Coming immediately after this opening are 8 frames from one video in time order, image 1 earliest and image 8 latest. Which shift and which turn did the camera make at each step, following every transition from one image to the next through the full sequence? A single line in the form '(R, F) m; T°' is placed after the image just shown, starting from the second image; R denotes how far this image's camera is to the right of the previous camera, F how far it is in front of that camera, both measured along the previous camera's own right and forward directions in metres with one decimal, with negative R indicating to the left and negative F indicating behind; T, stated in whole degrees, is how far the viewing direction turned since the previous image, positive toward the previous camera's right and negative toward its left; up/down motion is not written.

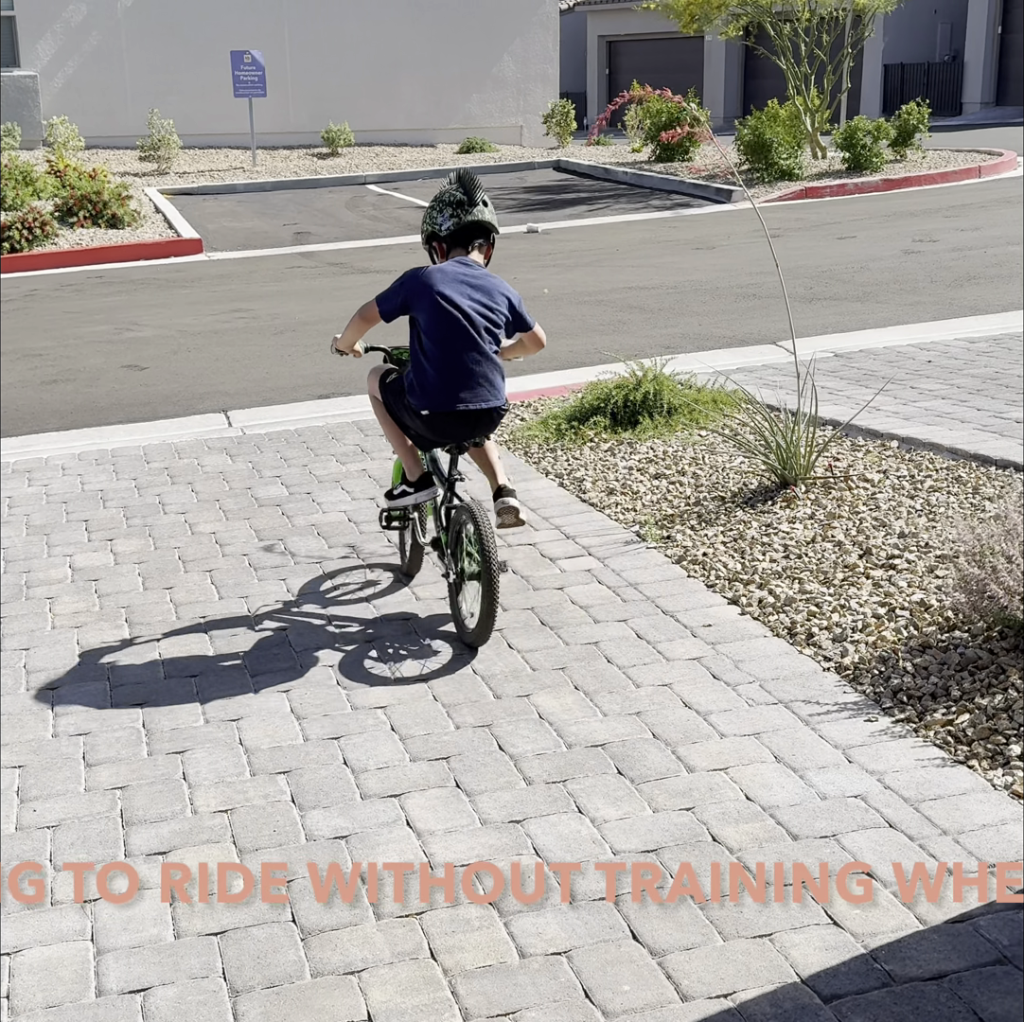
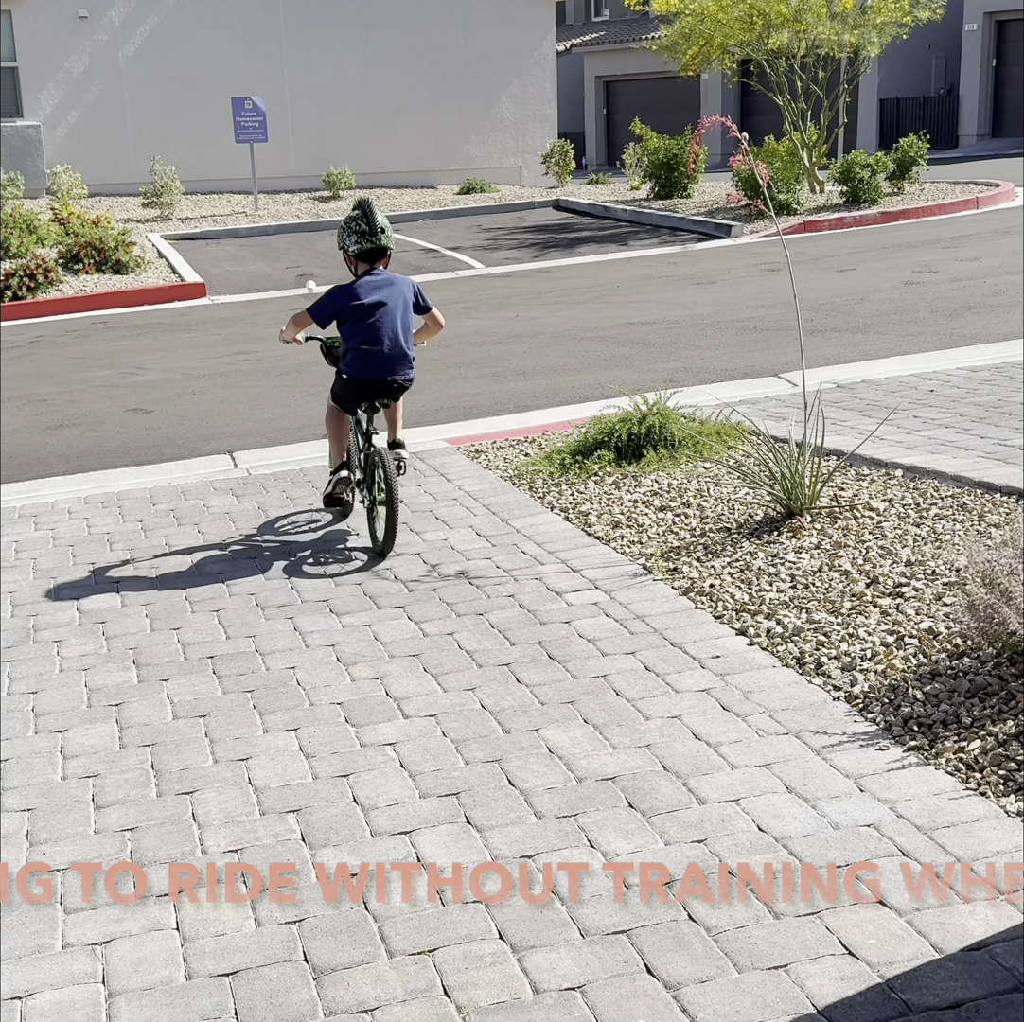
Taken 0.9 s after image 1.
(0.0, 0.0) m; 0°
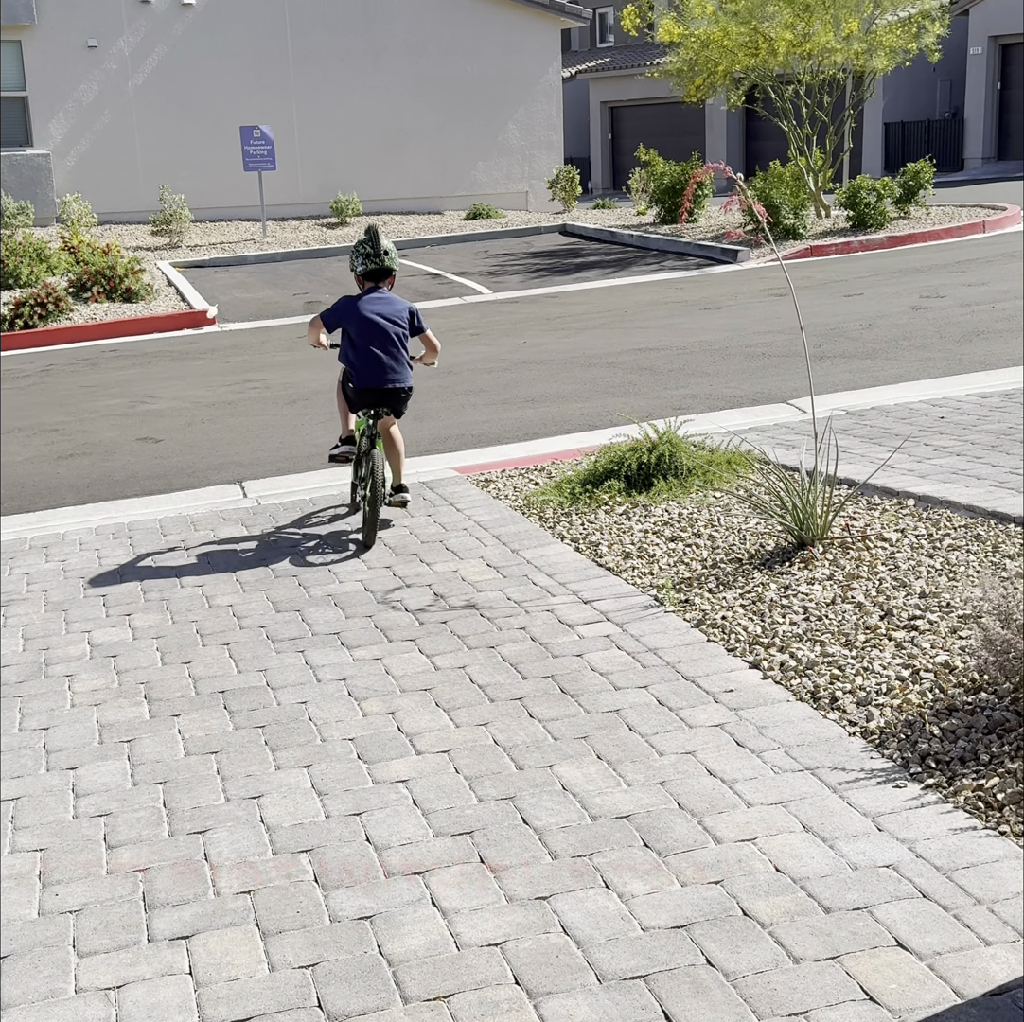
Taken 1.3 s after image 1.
(0.0, 0.0) m; 0°
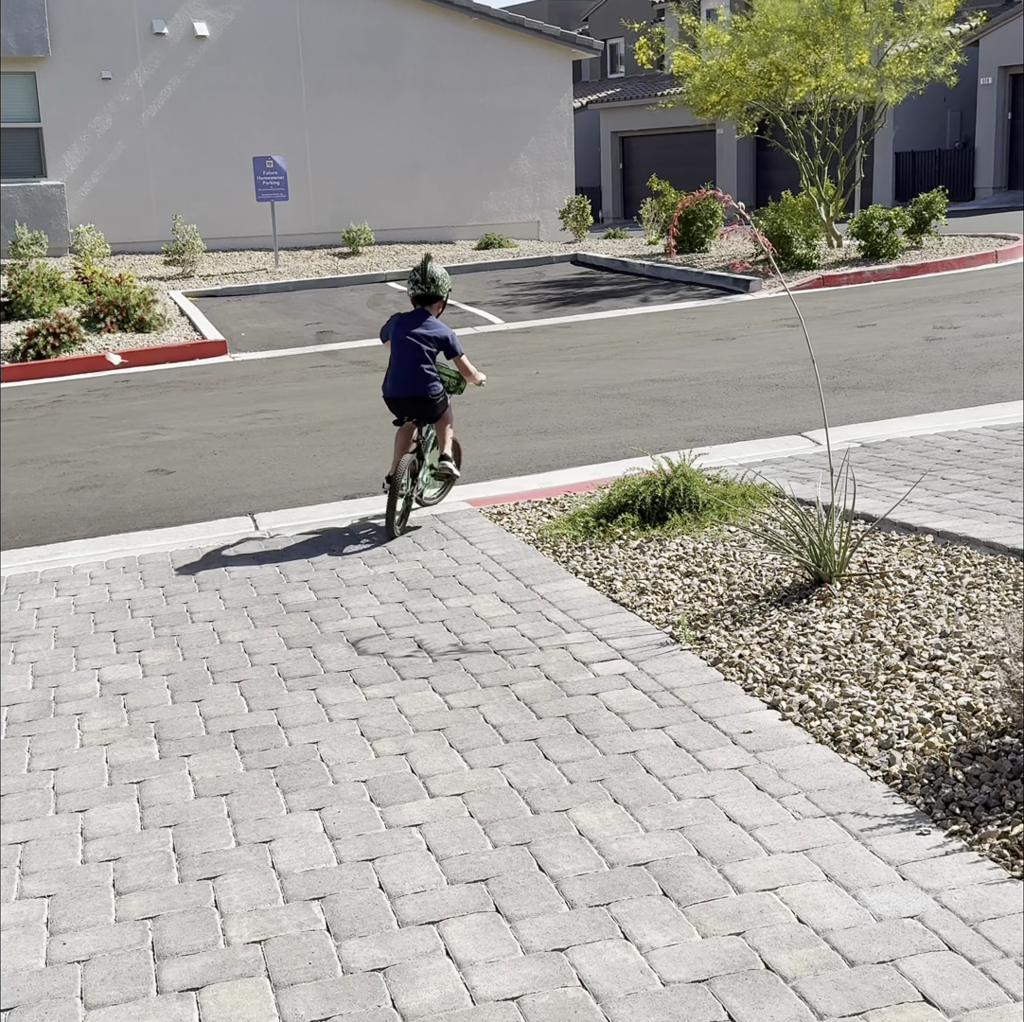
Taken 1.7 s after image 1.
(0.0, +0.1) m; 0°
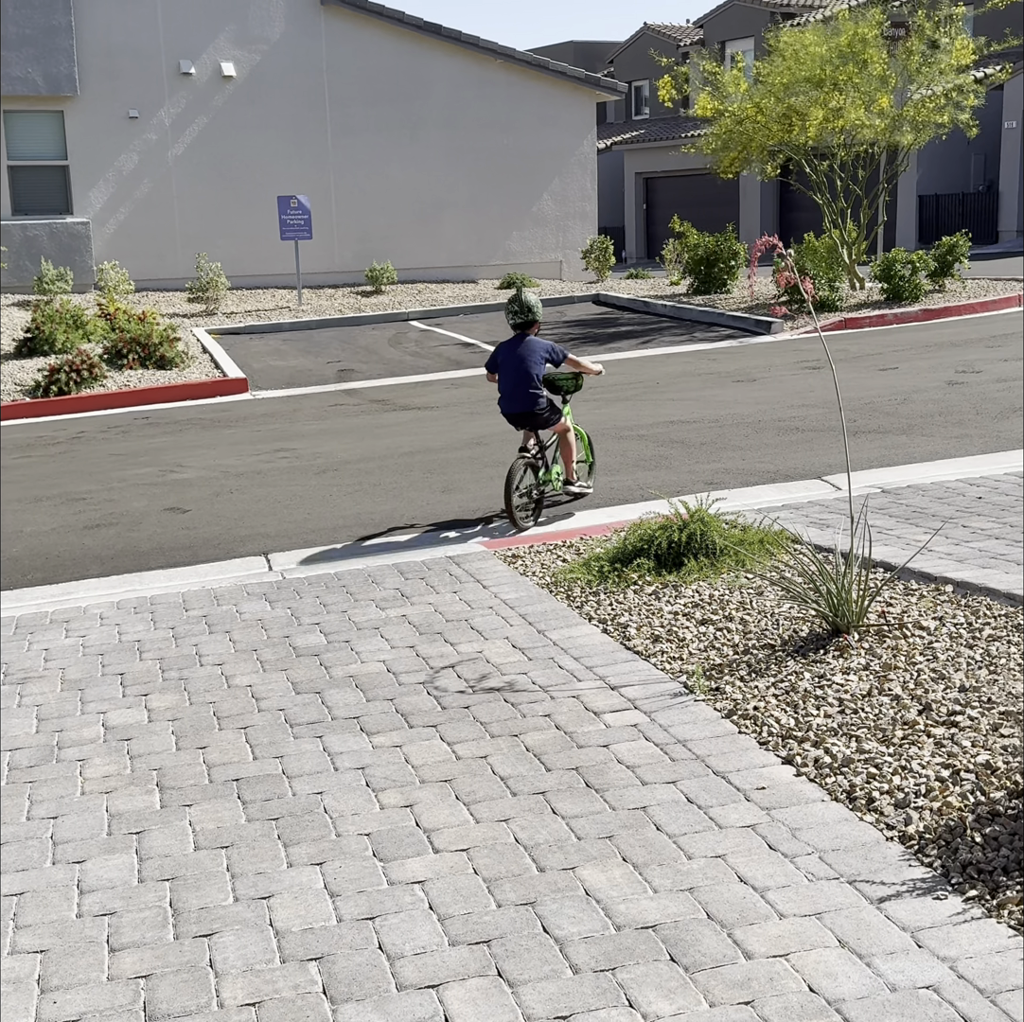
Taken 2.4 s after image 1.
(0.0, +0.1) m; -1°
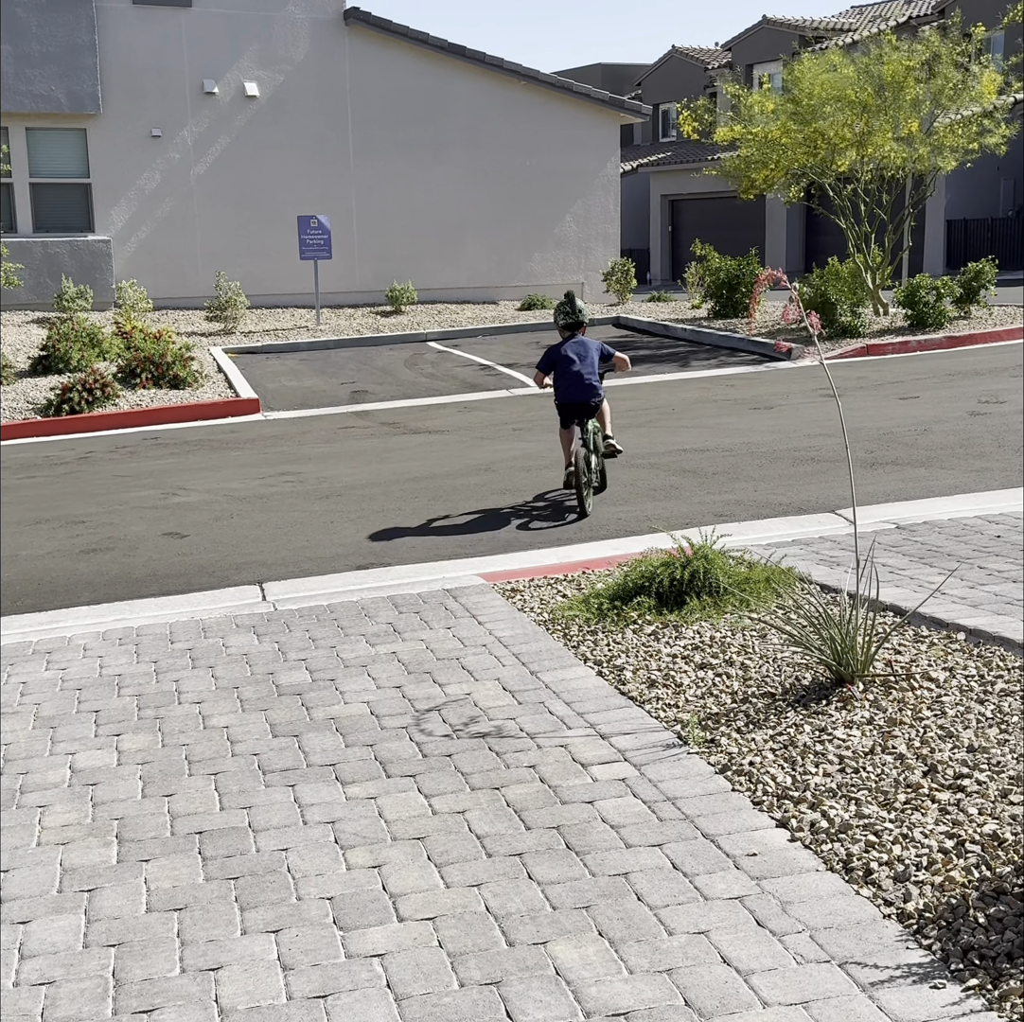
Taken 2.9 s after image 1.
(+0.2, +0.3) m; -1°
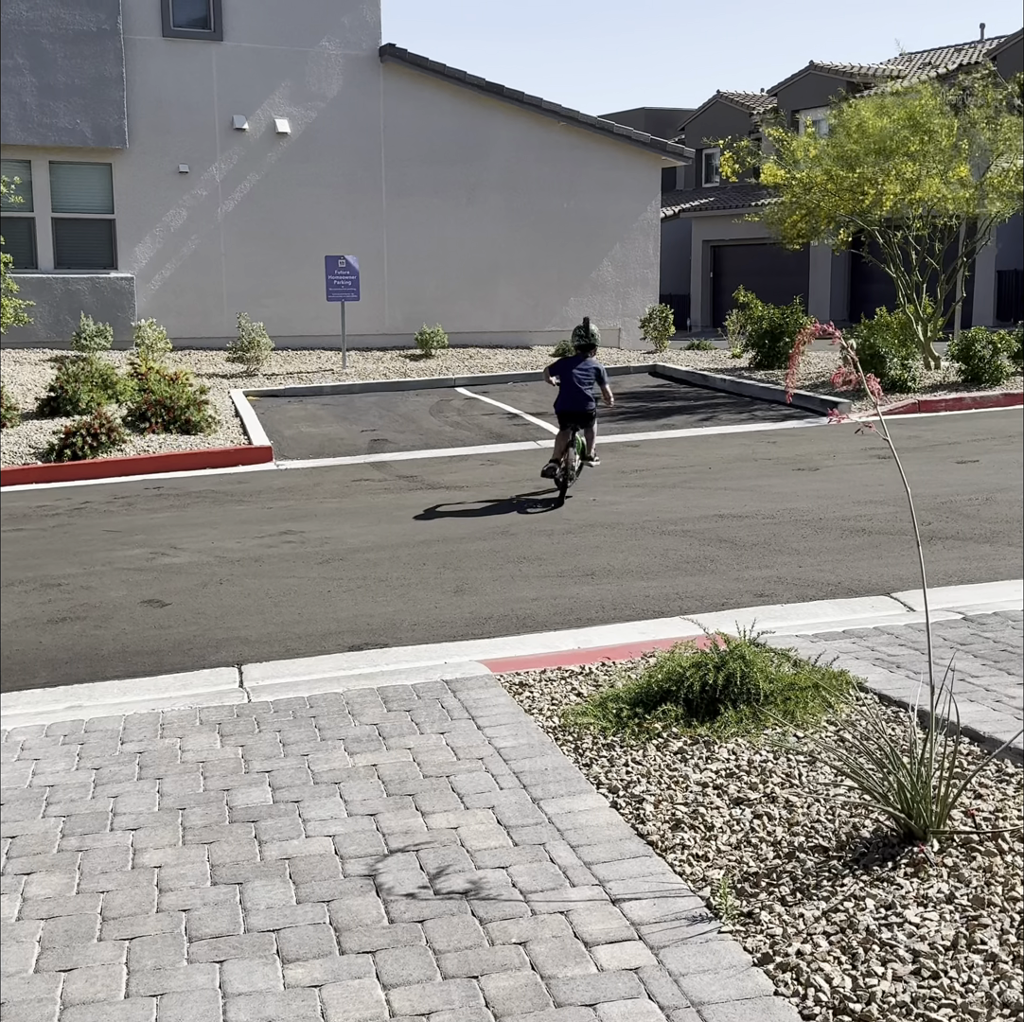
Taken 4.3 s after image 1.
(+0.1, +1.0) m; -2°
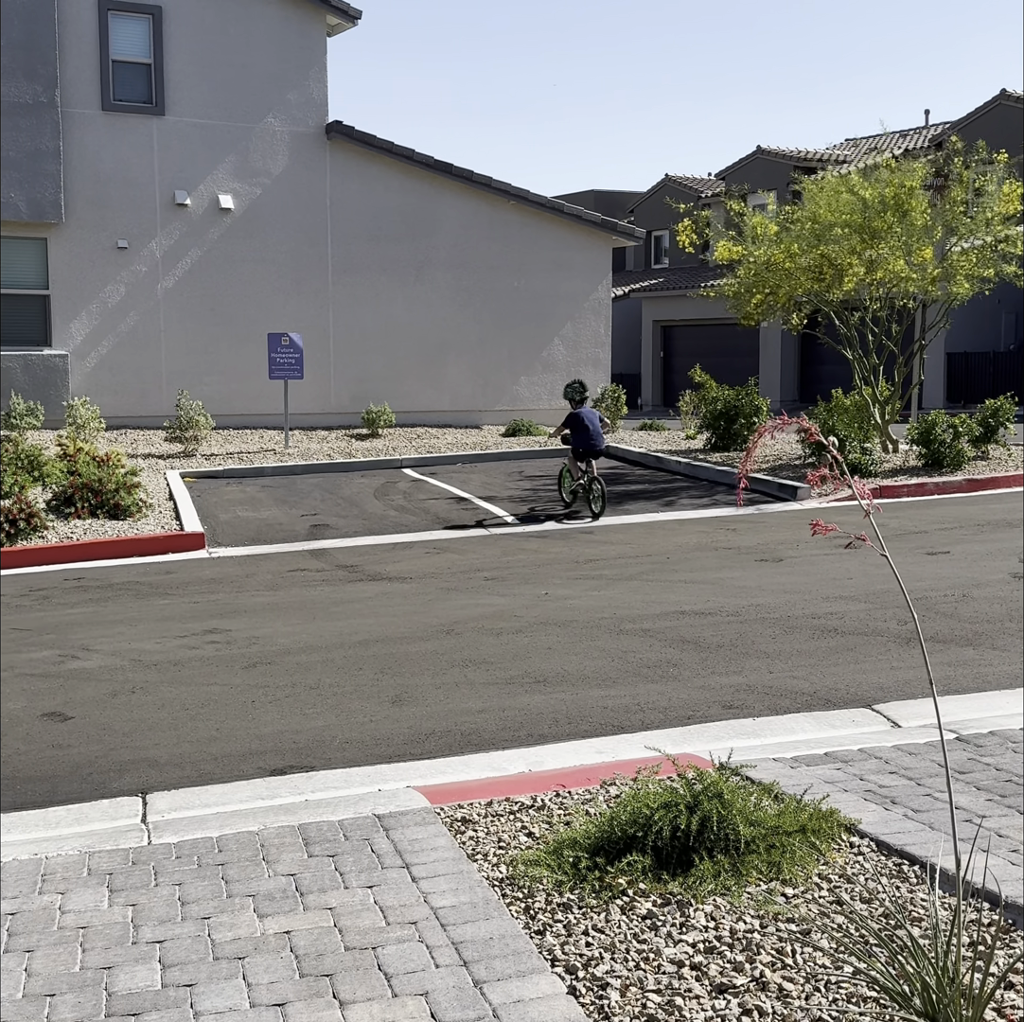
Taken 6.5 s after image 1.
(0.0, +0.8) m; +2°
